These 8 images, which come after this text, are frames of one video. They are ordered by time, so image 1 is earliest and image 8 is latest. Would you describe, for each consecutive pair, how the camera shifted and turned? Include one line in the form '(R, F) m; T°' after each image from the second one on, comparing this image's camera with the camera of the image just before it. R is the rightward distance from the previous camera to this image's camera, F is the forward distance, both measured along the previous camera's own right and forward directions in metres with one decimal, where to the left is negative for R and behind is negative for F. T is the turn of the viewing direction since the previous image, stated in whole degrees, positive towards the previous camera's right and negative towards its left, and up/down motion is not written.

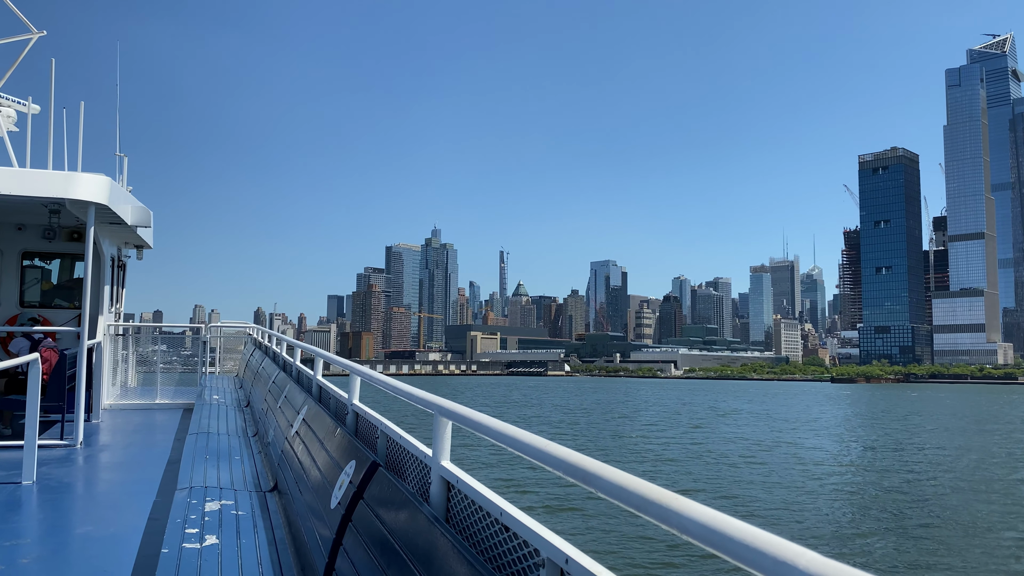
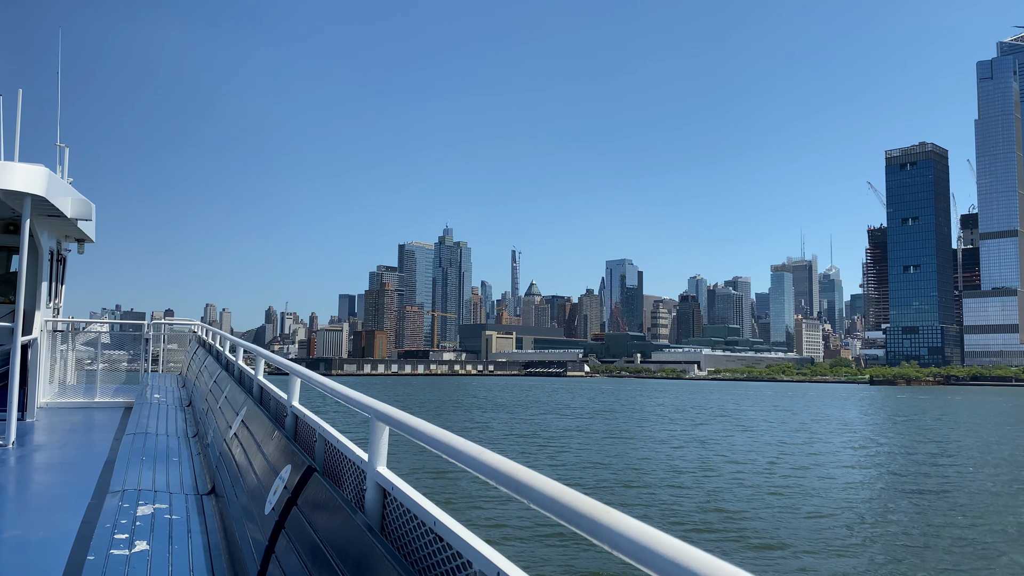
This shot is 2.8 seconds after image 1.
(-1.3, +4.7) m; -1°
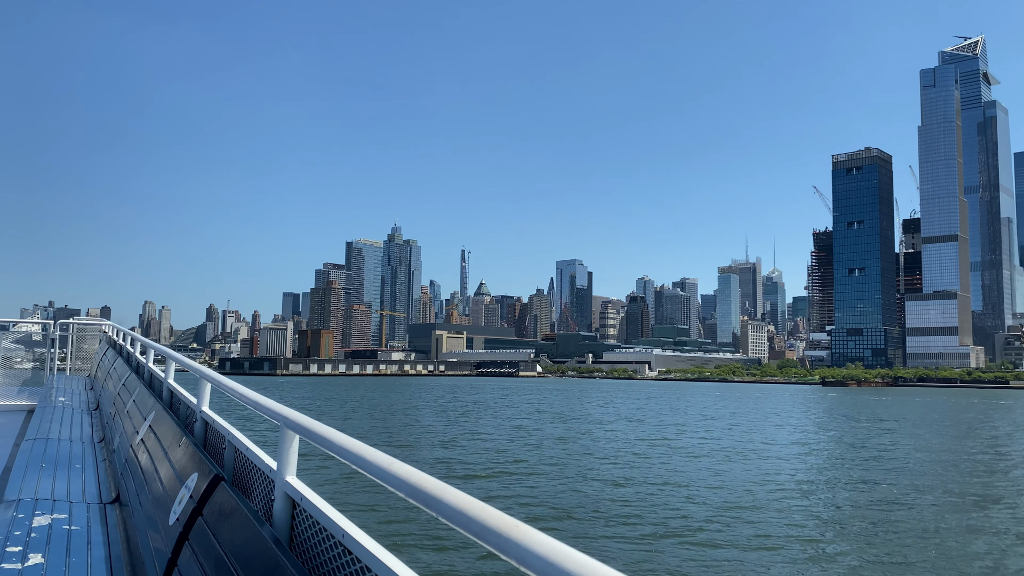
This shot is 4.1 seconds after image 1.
(-0.9, +2.0) m; +4°
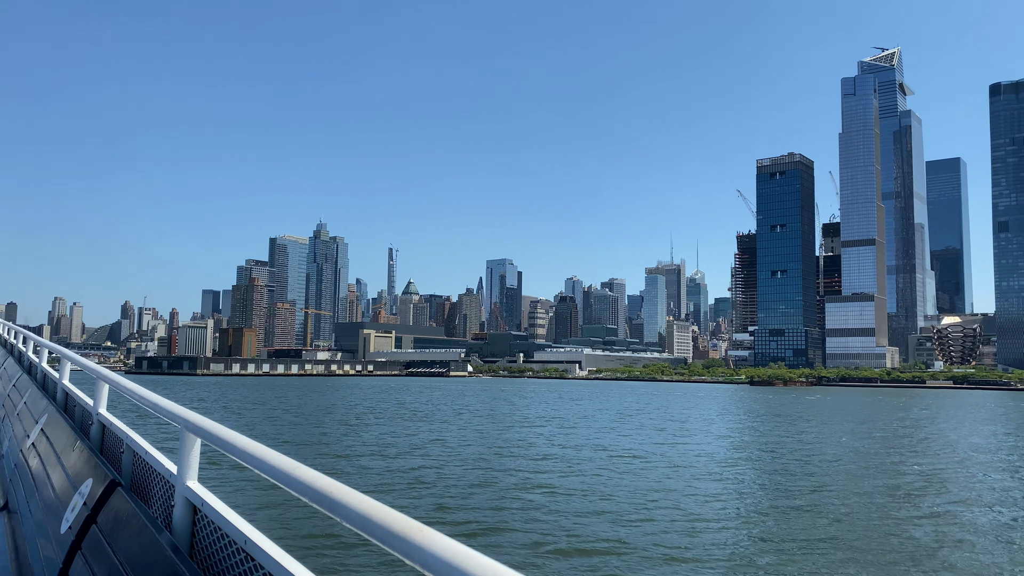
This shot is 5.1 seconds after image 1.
(-0.8, +1.5) m; +5°
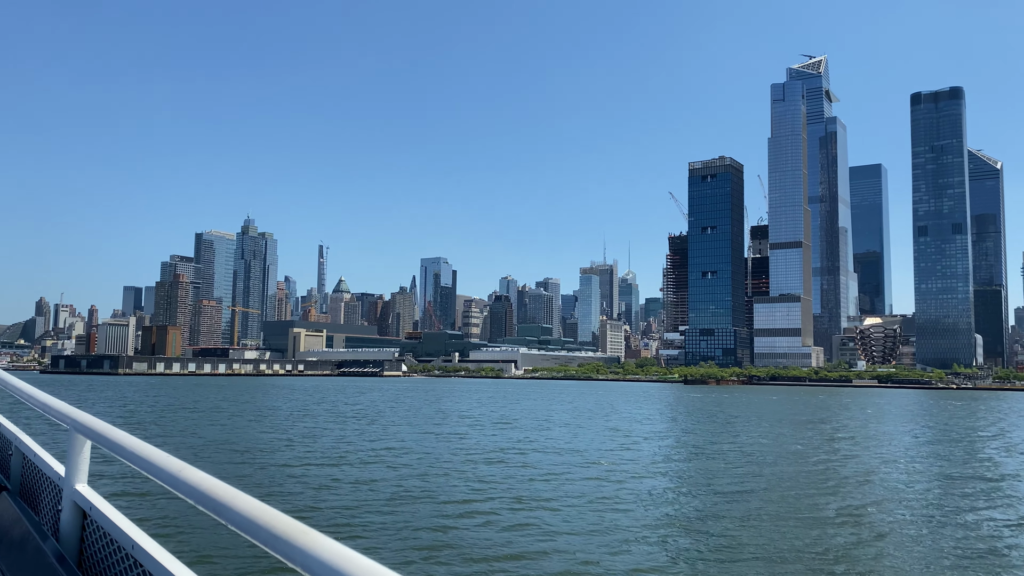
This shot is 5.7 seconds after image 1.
(-0.5, +1.0) m; +5°
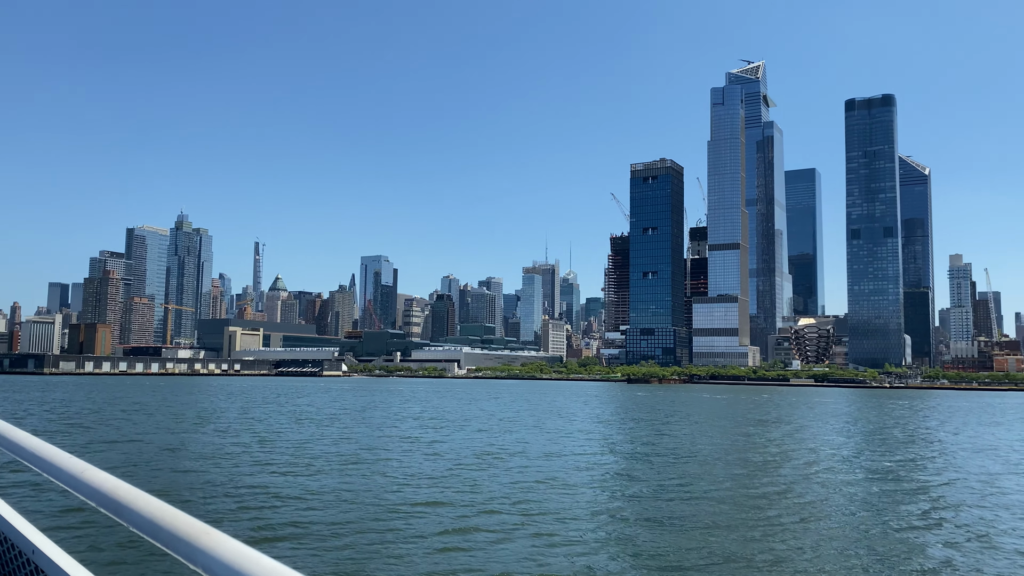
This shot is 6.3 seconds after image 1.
(-0.5, +0.7) m; +4°
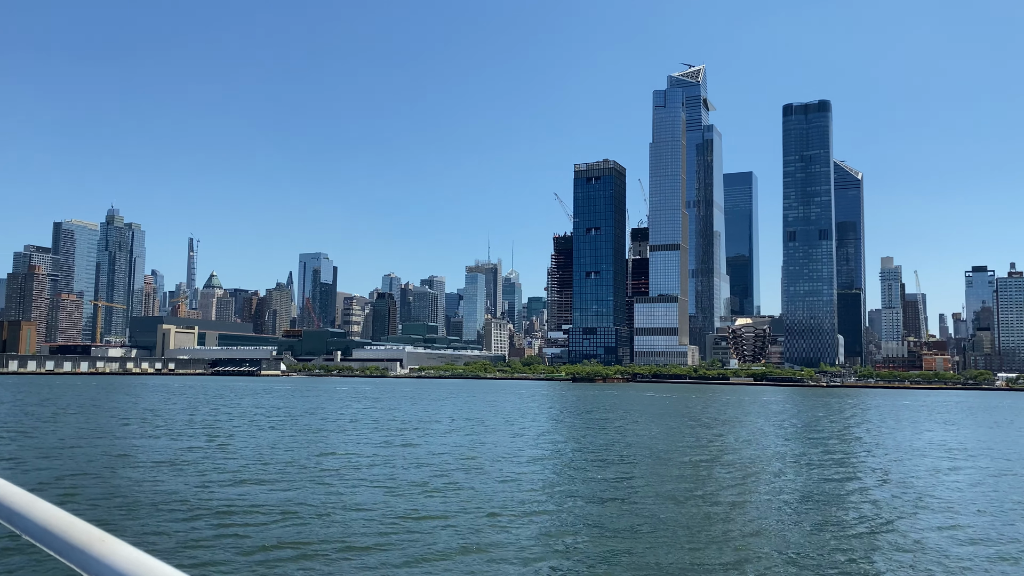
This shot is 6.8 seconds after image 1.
(-0.6, +0.5) m; +4°
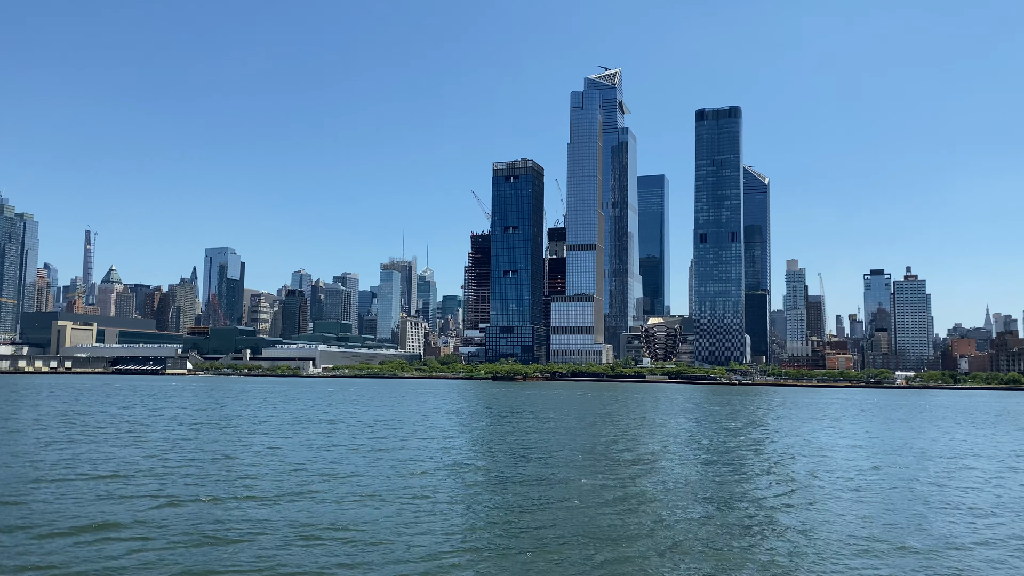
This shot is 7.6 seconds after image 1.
(-1.0, +0.6) m; +6°
